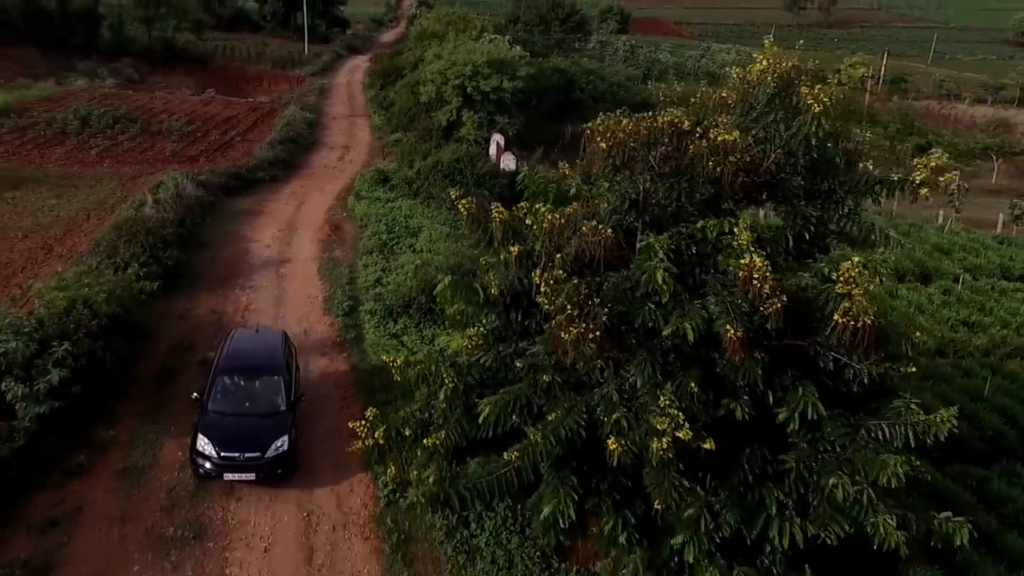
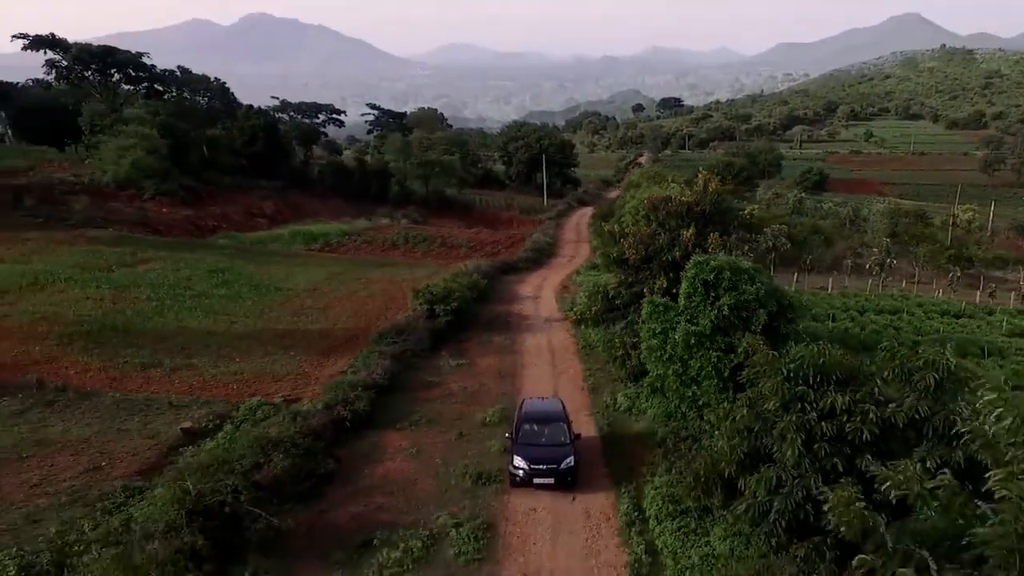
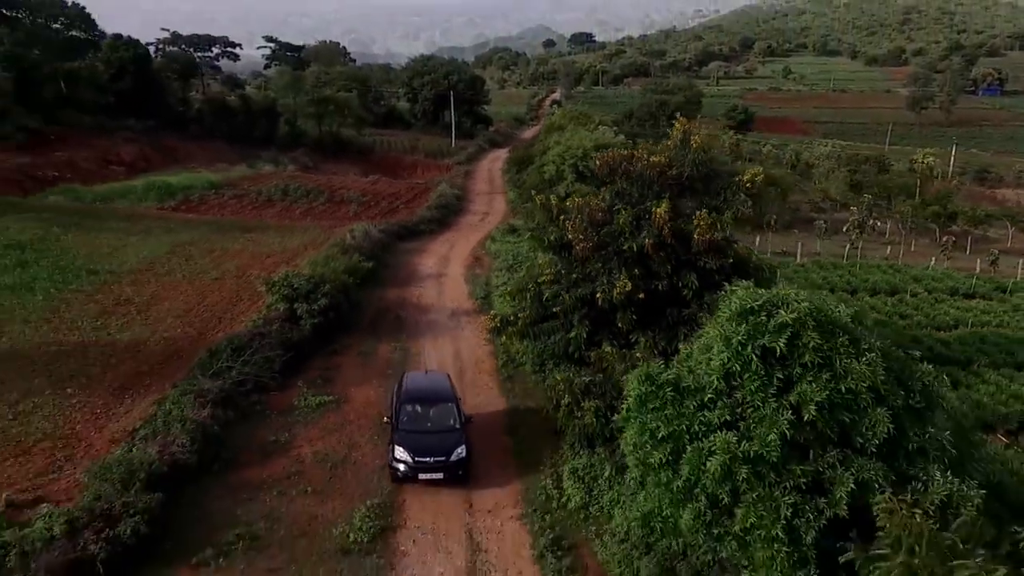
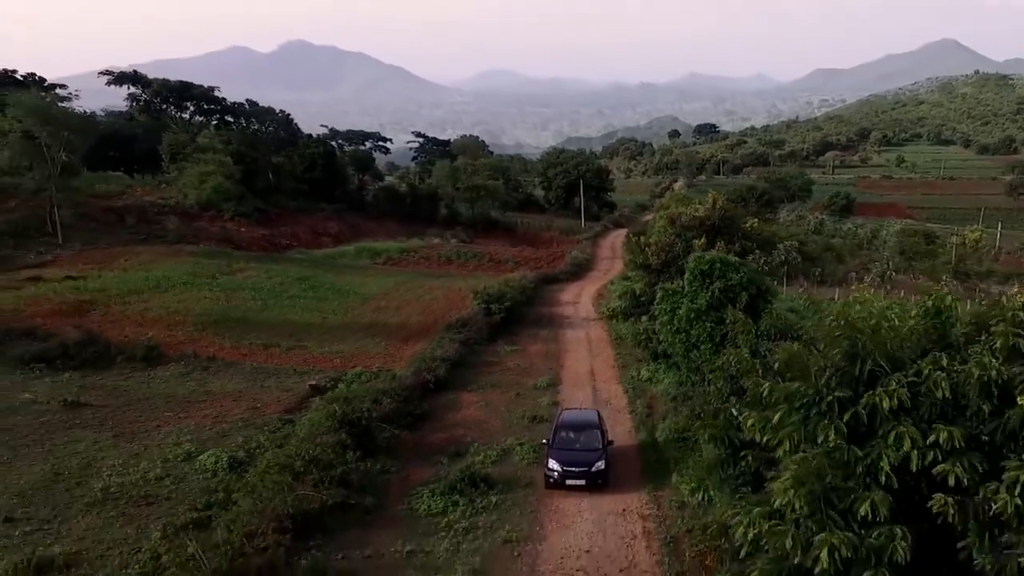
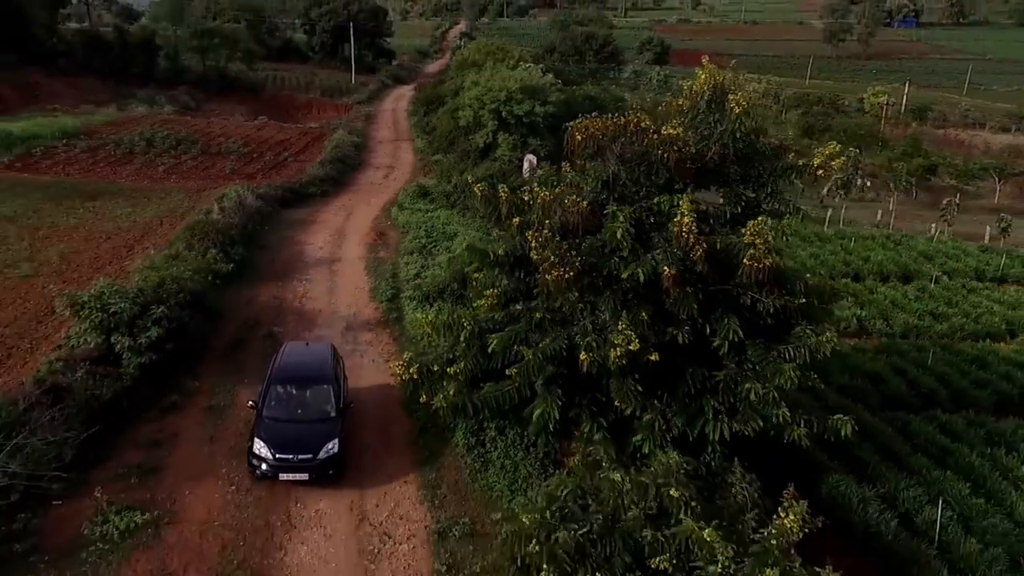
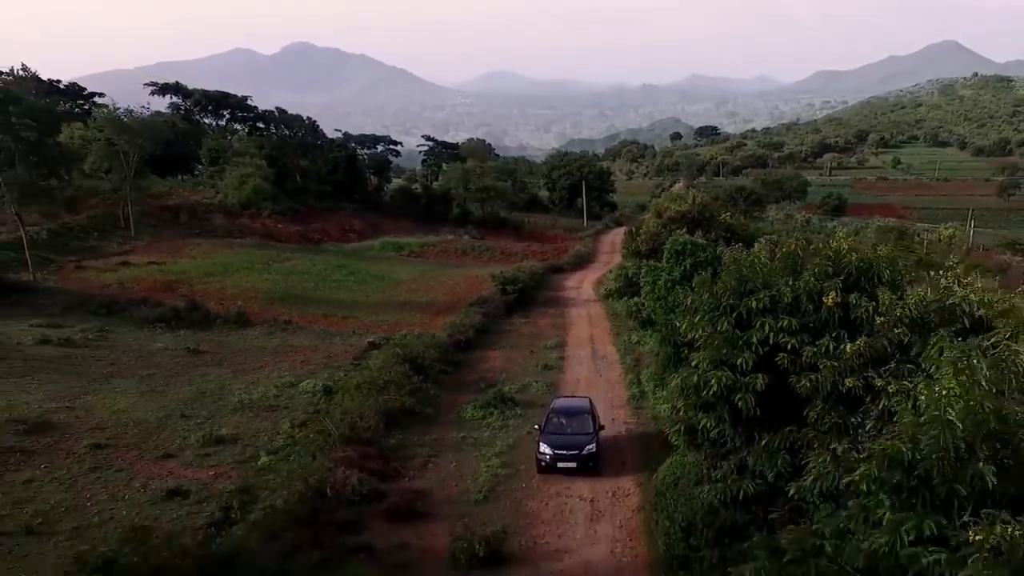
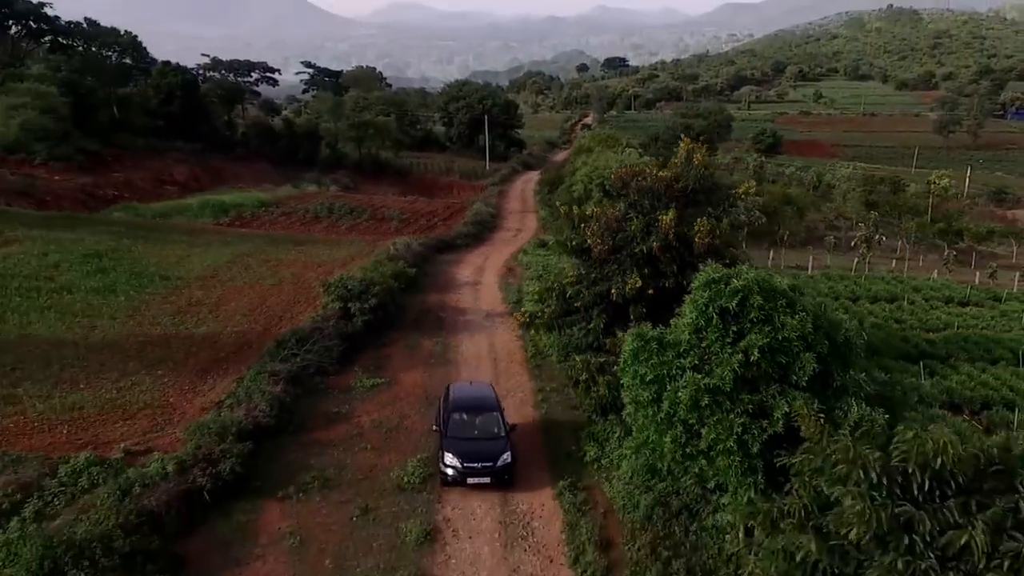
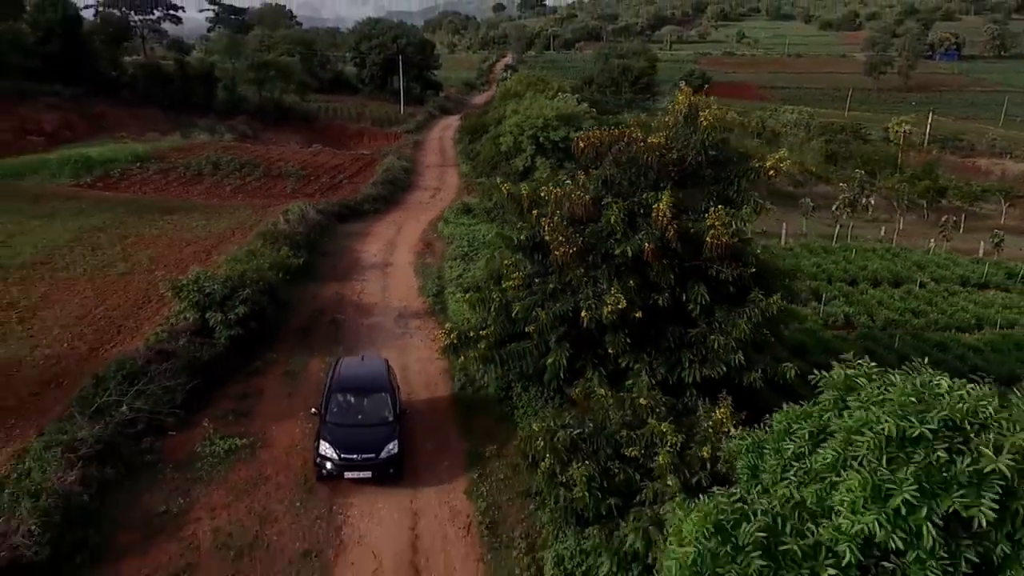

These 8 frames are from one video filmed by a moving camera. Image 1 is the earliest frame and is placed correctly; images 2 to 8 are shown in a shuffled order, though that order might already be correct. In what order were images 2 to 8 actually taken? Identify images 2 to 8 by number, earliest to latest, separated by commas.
5, 8, 3, 7, 2, 4, 6
